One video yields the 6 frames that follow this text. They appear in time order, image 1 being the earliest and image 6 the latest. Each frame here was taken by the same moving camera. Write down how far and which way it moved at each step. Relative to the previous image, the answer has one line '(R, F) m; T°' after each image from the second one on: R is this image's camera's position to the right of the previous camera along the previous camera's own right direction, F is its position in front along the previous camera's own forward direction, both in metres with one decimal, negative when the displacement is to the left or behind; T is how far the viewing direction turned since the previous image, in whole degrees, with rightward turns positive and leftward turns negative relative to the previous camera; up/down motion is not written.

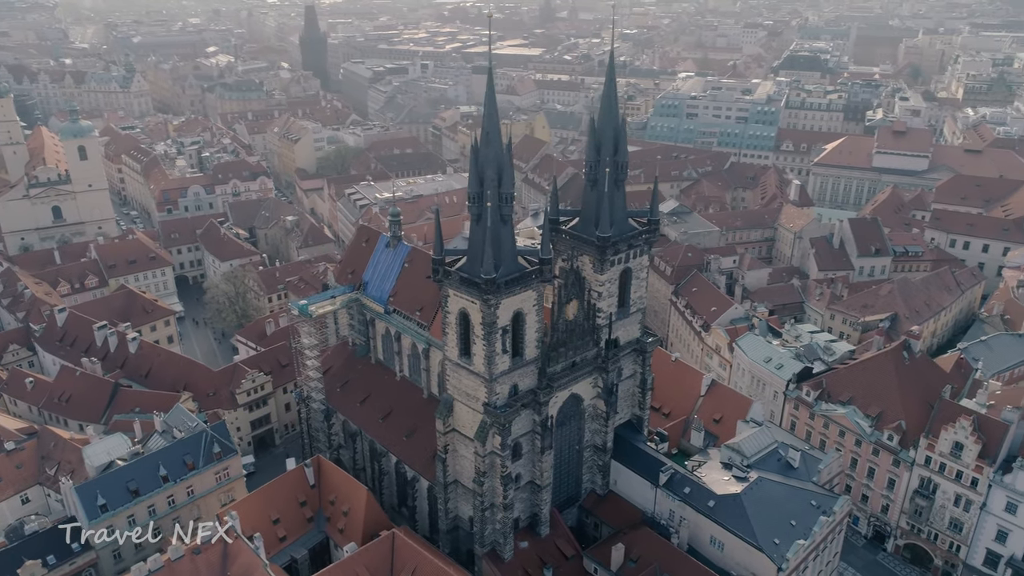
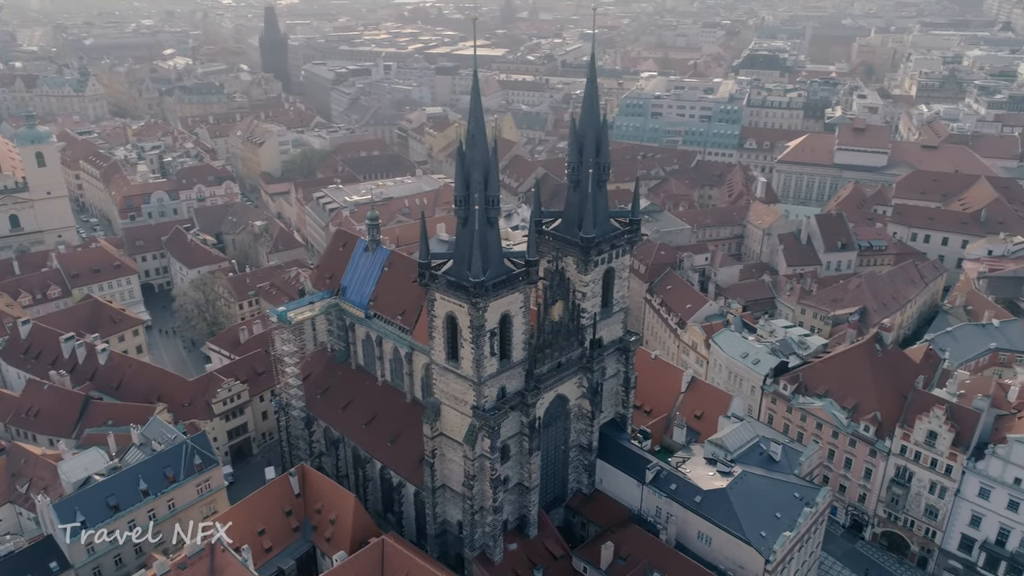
(-1.6, 0.0) m; +3°
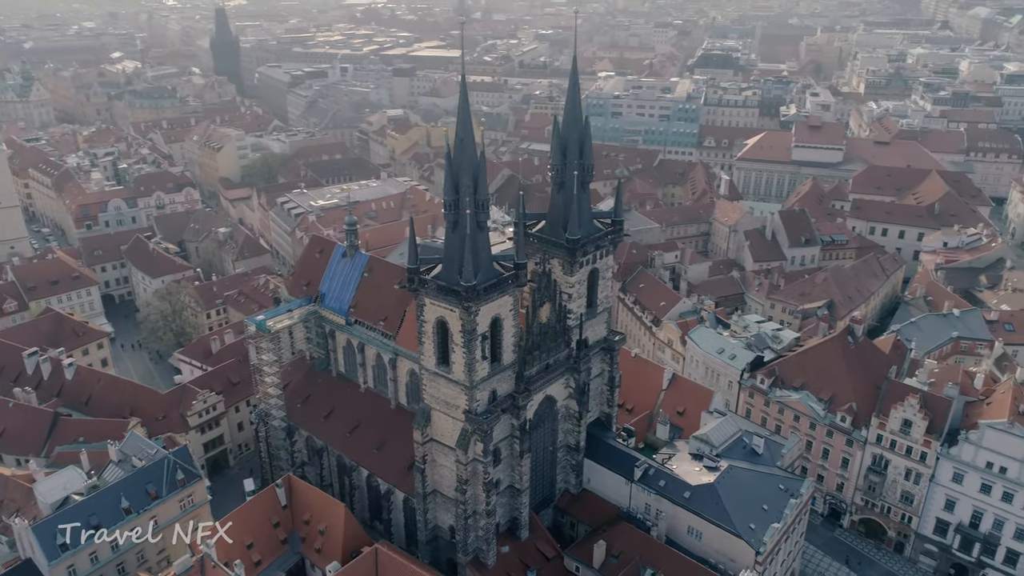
(-2.3, 0.0) m; +3°
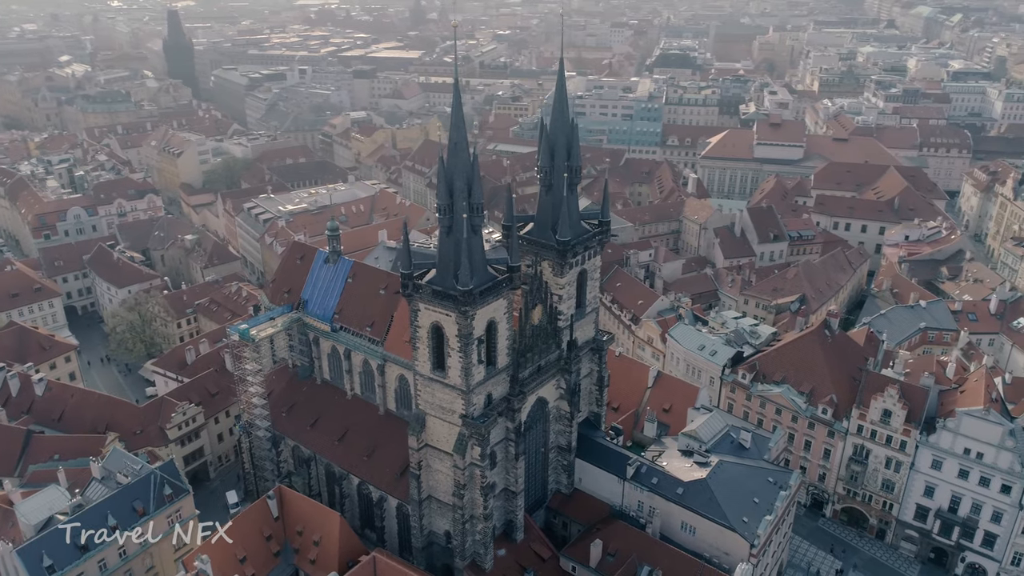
(-2.4, +0.1) m; +3°
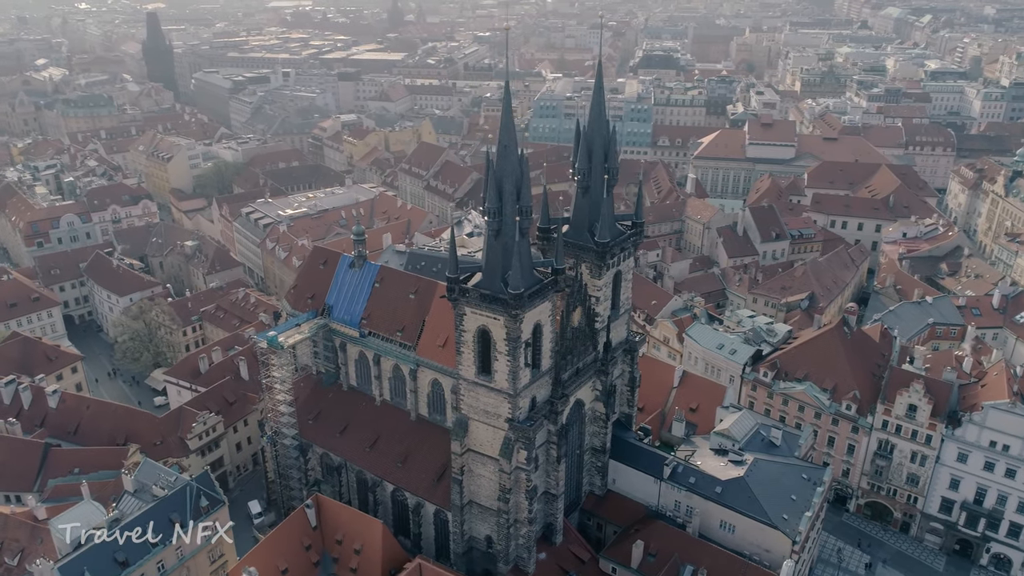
(-4.8, +0.3) m; +2°
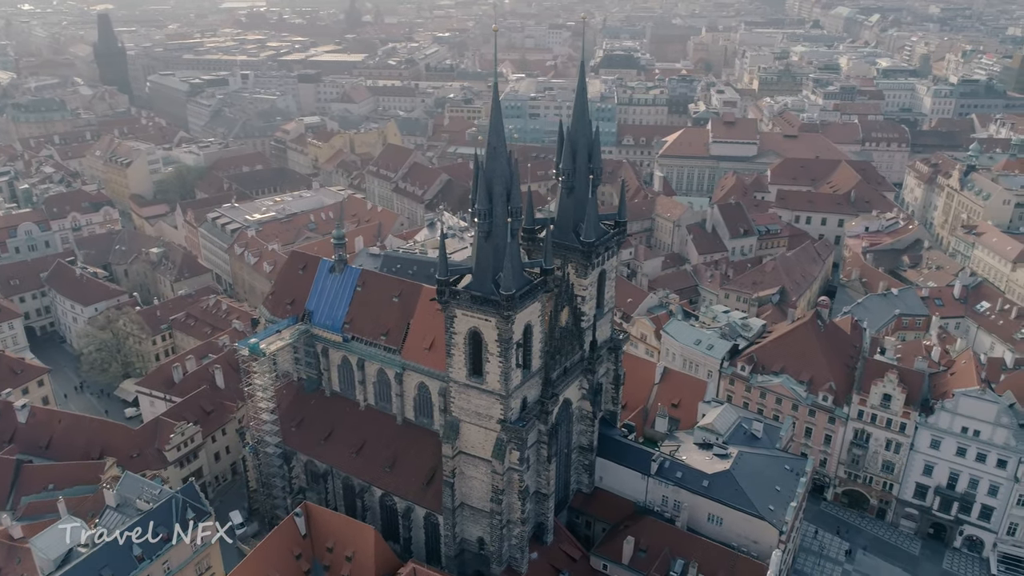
(-1.9, 0.0) m; +3°
